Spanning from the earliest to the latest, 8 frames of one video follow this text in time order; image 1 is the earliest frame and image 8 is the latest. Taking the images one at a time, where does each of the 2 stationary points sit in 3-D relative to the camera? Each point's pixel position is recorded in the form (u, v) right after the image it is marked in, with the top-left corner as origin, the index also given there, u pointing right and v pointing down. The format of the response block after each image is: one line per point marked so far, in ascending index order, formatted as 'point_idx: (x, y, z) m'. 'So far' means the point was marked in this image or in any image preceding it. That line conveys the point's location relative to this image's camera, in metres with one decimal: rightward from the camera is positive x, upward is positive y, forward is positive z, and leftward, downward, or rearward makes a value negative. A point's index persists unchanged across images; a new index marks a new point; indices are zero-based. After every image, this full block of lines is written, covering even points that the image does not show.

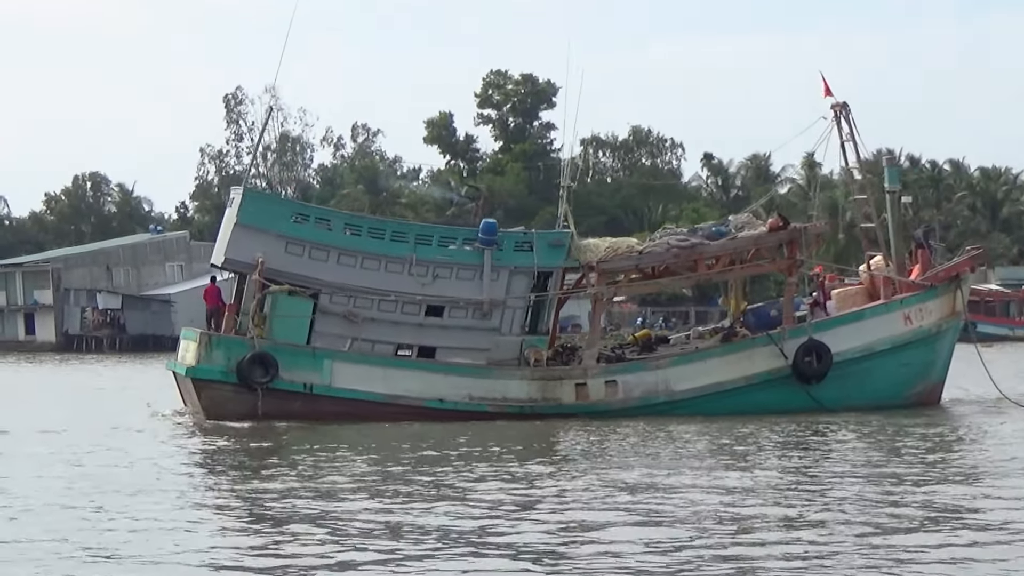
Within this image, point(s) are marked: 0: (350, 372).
0: (-2.1, -1.1, +16.8) m
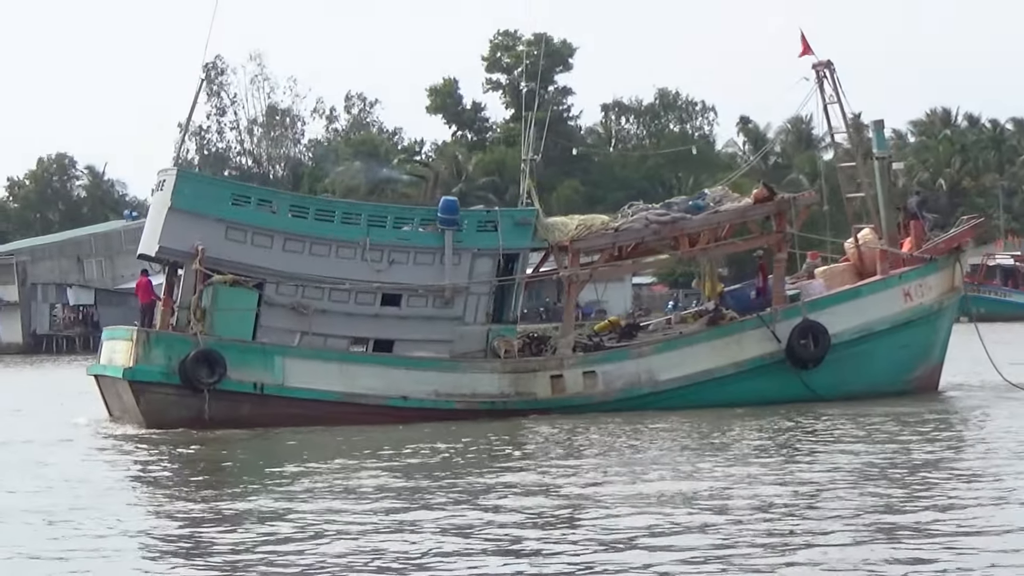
0: (-2.4, -0.9, +15.2) m
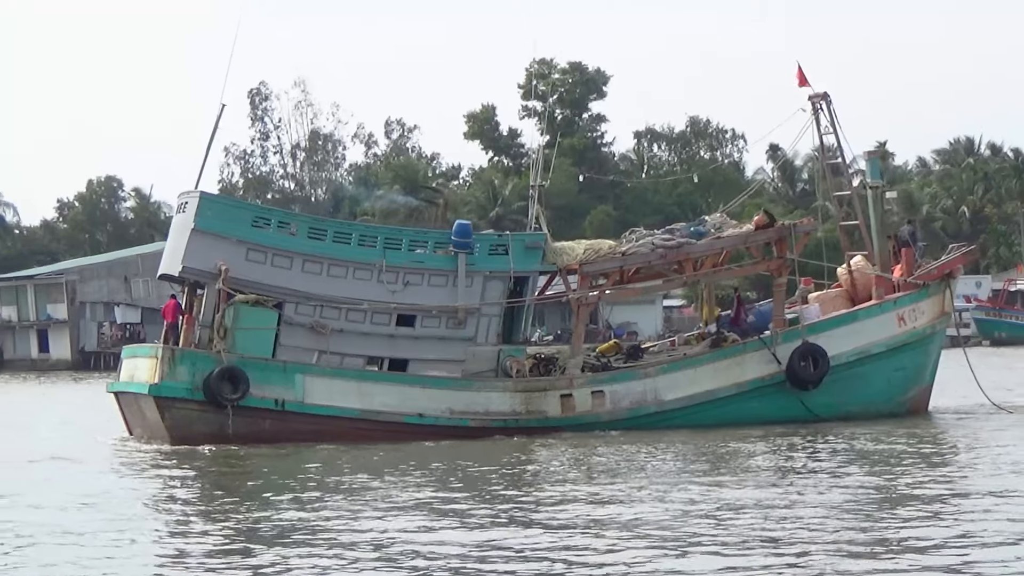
0: (-2.3, -1.2, +15.8) m
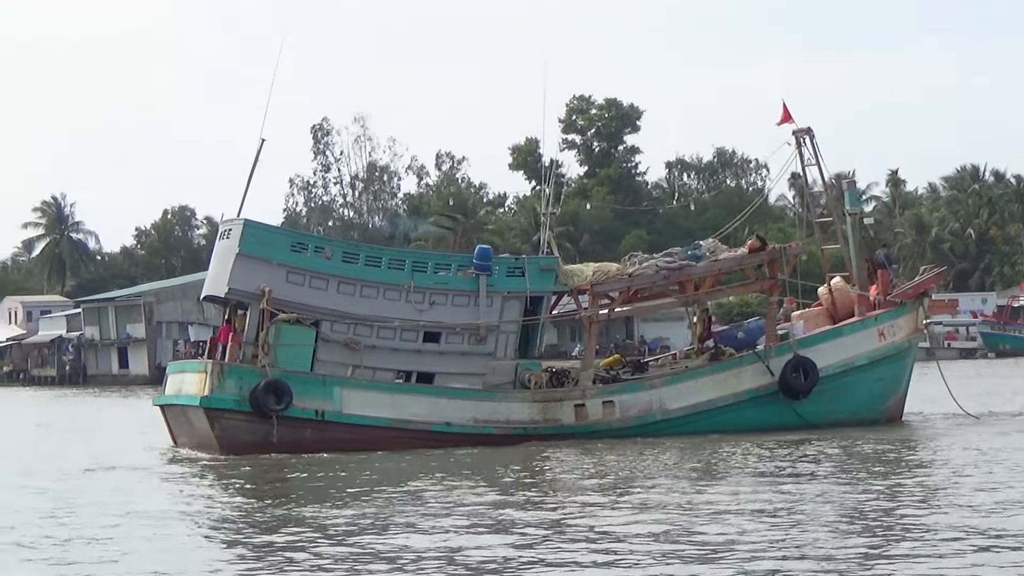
0: (-2.0, -1.4, +17.4) m
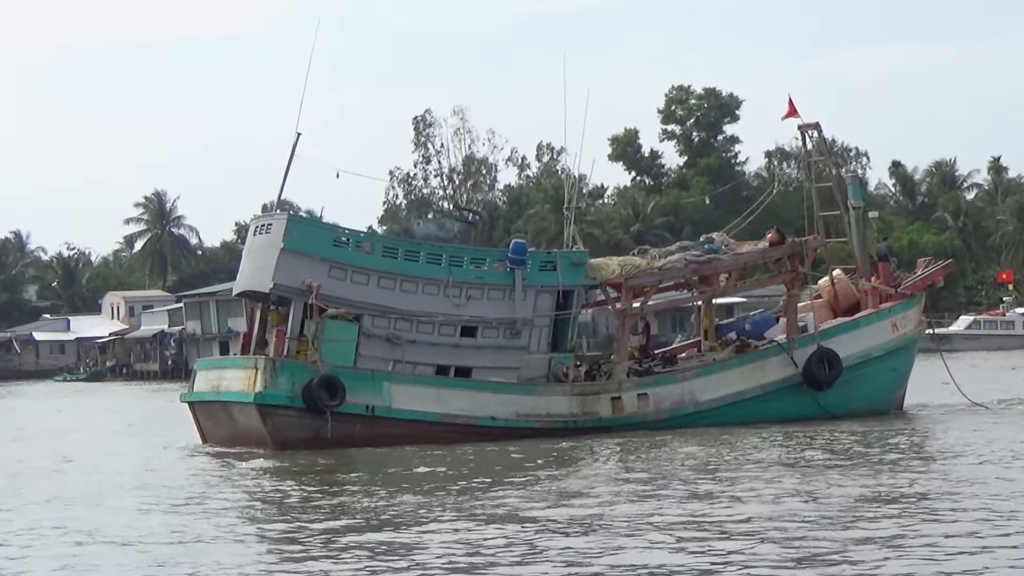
0: (-1.4, -1.3, +17.3) m
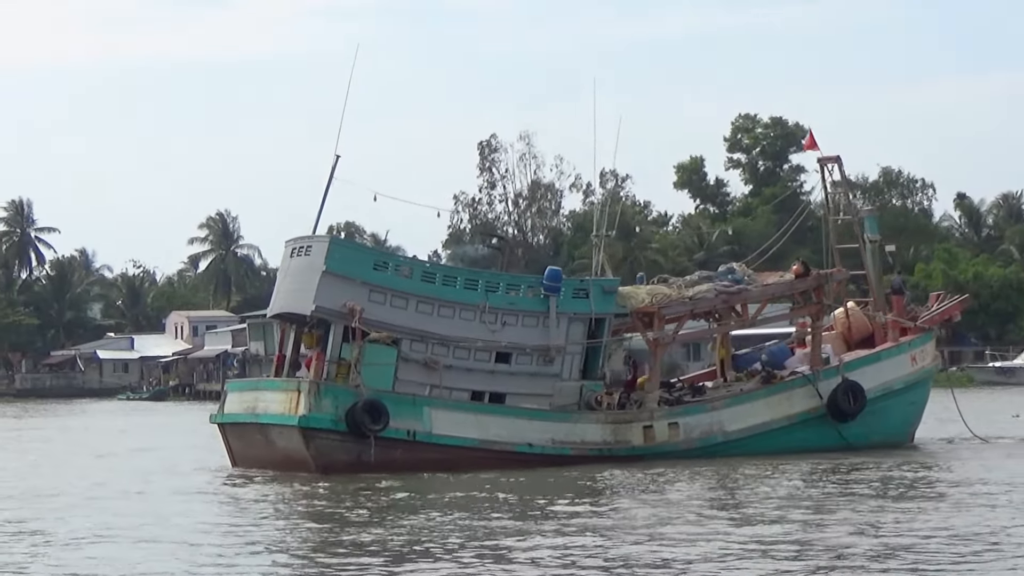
0: (-0.9, -1.6, +17.2) m
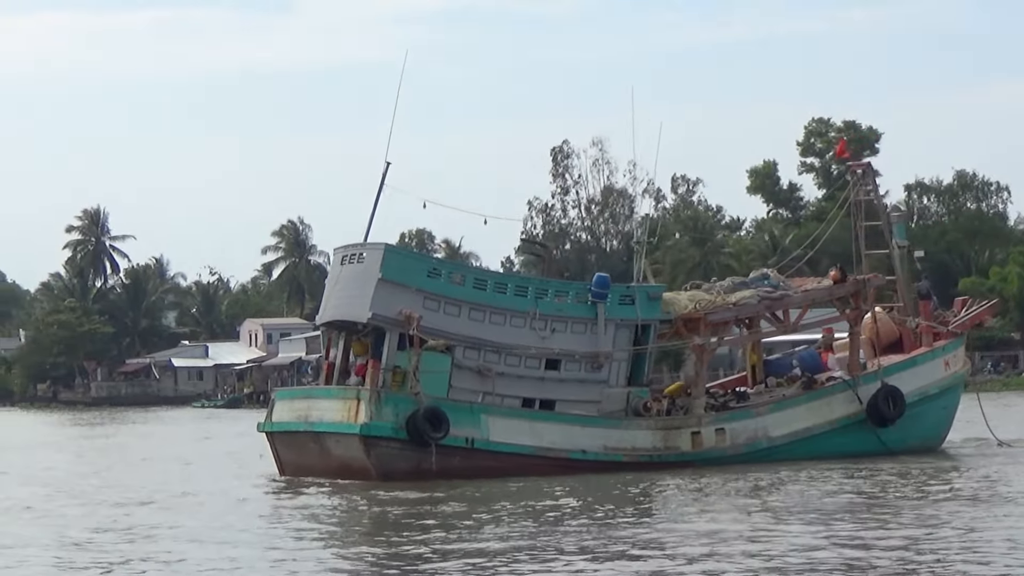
0: (-0.2, -1.7, +17.3) m
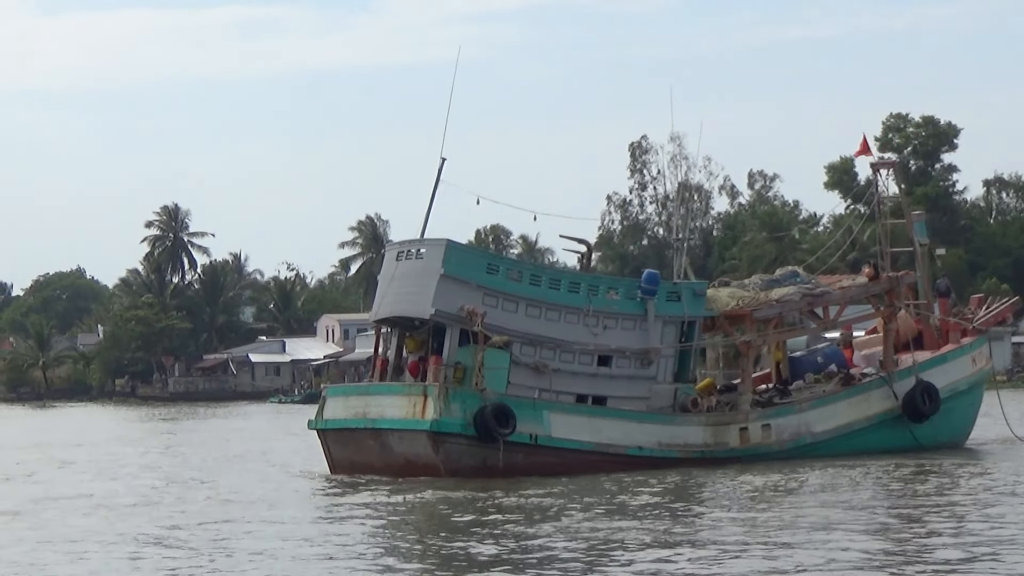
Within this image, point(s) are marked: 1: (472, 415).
0: (+0.5, -1.7, +17.4) m
1: (-0.7, -1.6, +18.2) m
